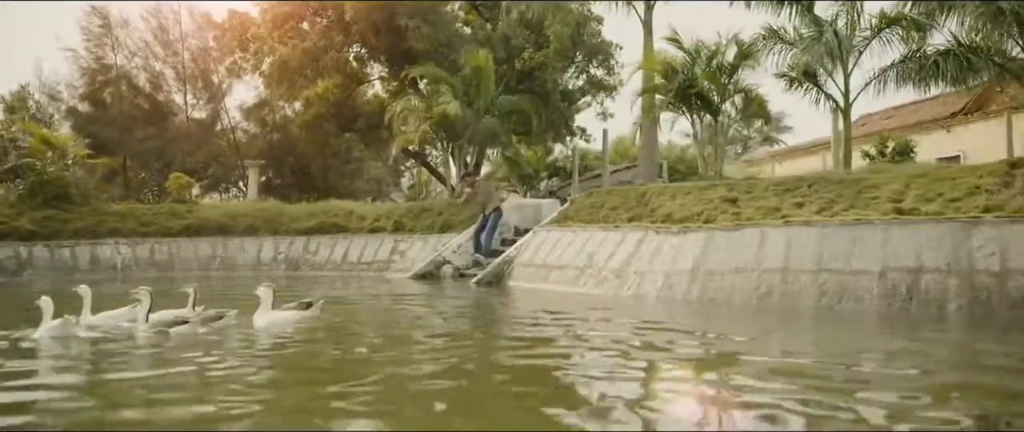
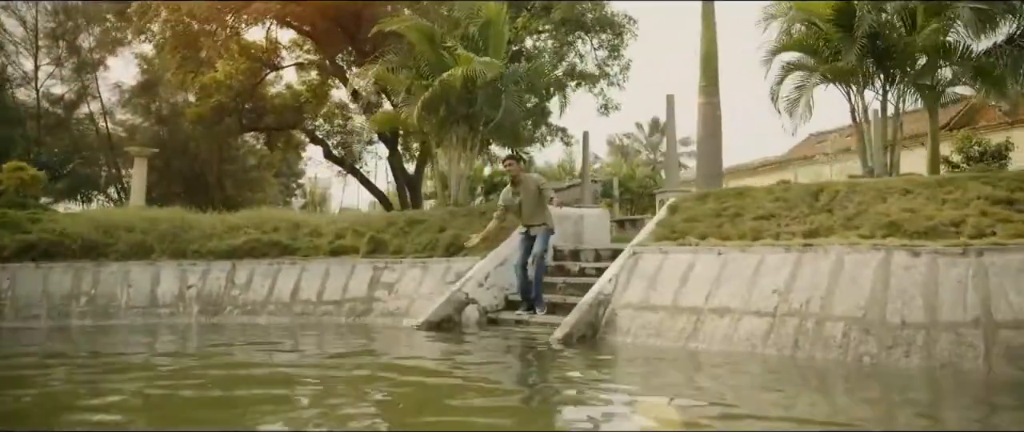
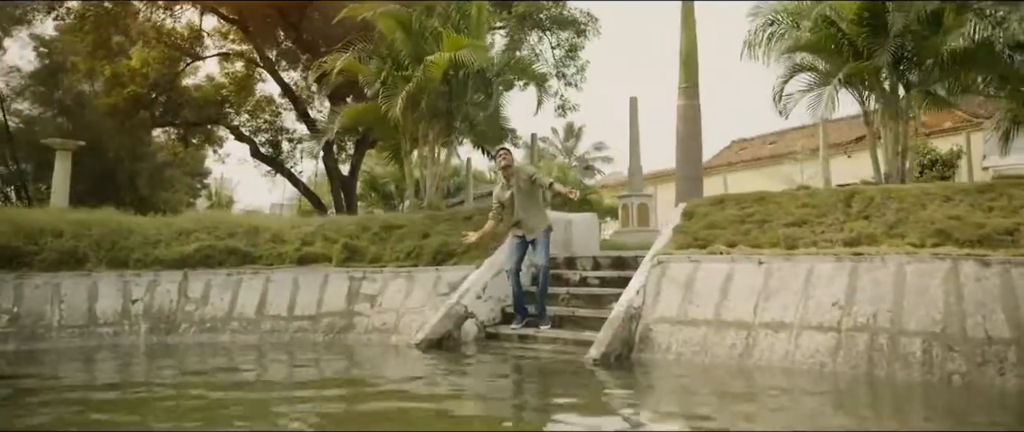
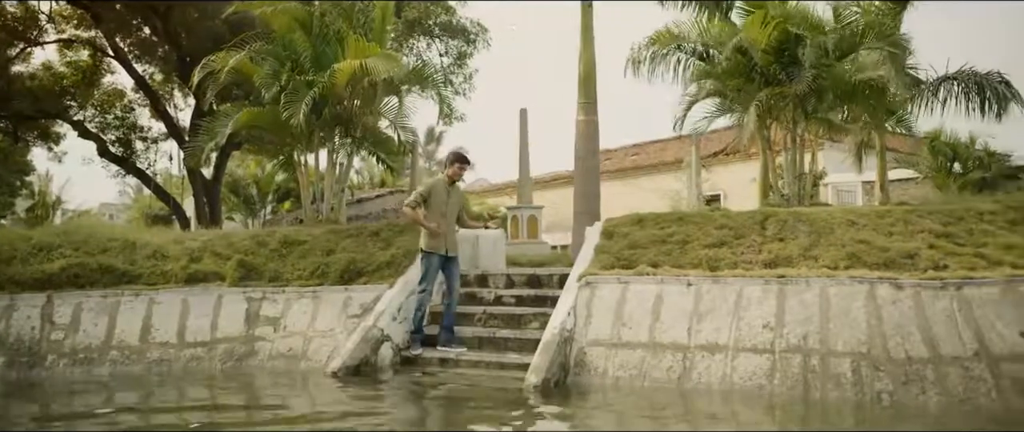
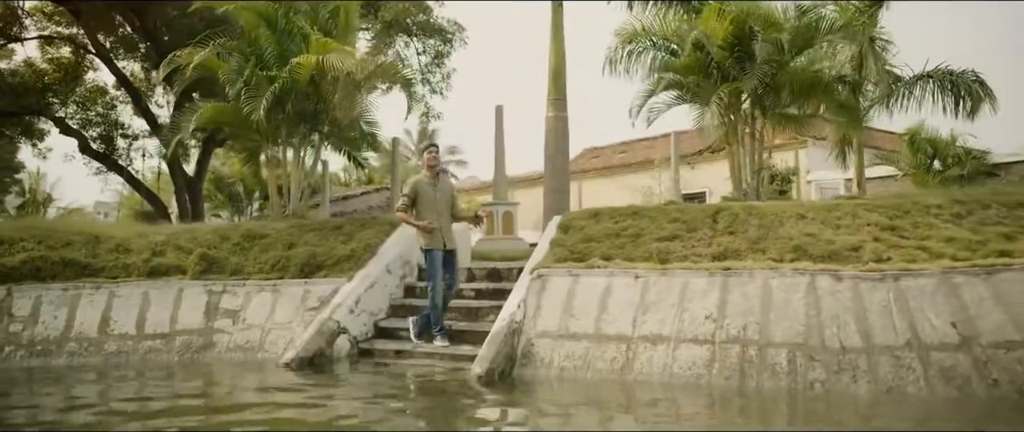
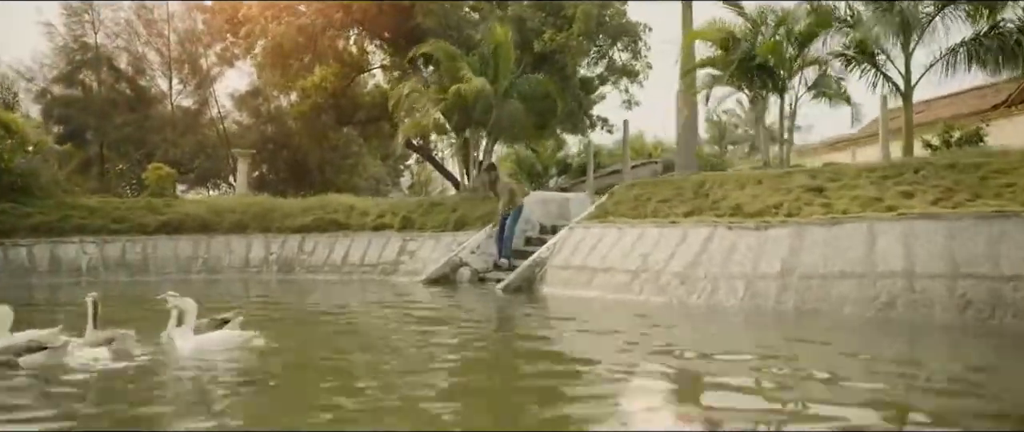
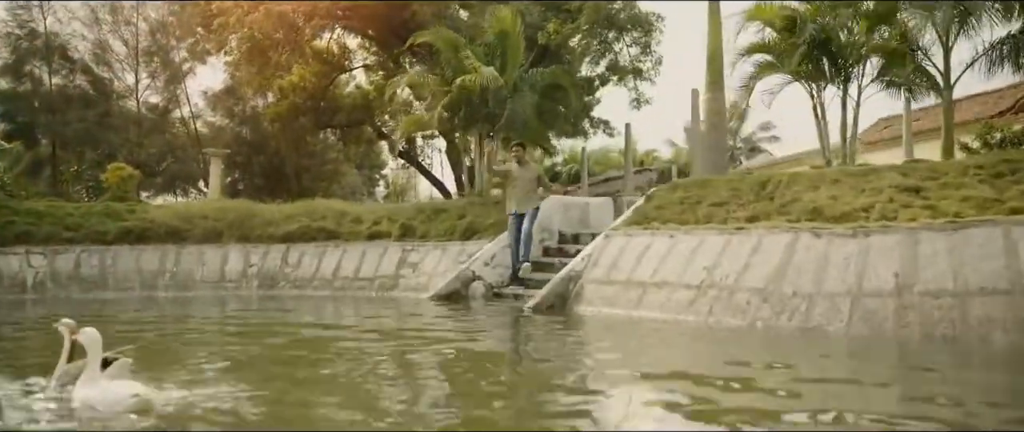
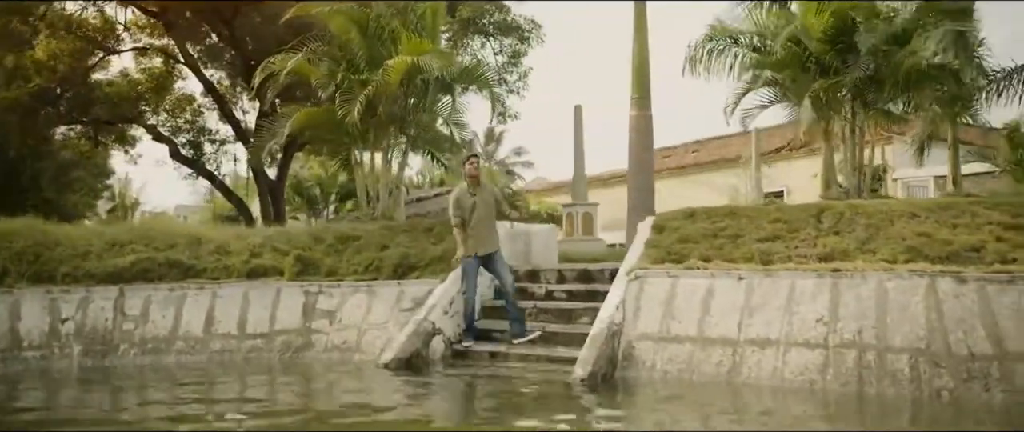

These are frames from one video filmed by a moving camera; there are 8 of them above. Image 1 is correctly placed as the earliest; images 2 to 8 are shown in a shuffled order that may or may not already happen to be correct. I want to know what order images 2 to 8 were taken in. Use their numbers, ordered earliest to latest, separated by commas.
6, 7, 2, 3, 8, 4, 5
